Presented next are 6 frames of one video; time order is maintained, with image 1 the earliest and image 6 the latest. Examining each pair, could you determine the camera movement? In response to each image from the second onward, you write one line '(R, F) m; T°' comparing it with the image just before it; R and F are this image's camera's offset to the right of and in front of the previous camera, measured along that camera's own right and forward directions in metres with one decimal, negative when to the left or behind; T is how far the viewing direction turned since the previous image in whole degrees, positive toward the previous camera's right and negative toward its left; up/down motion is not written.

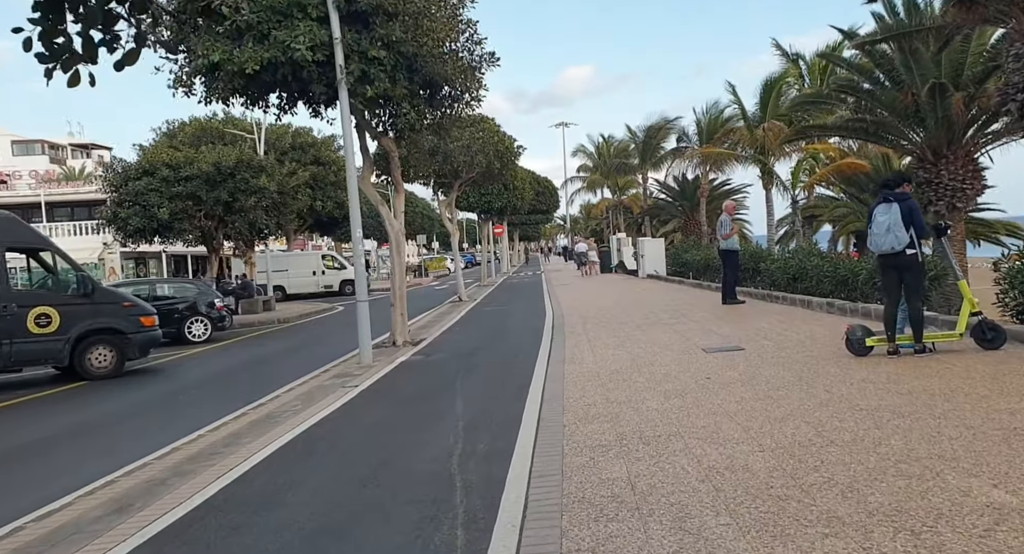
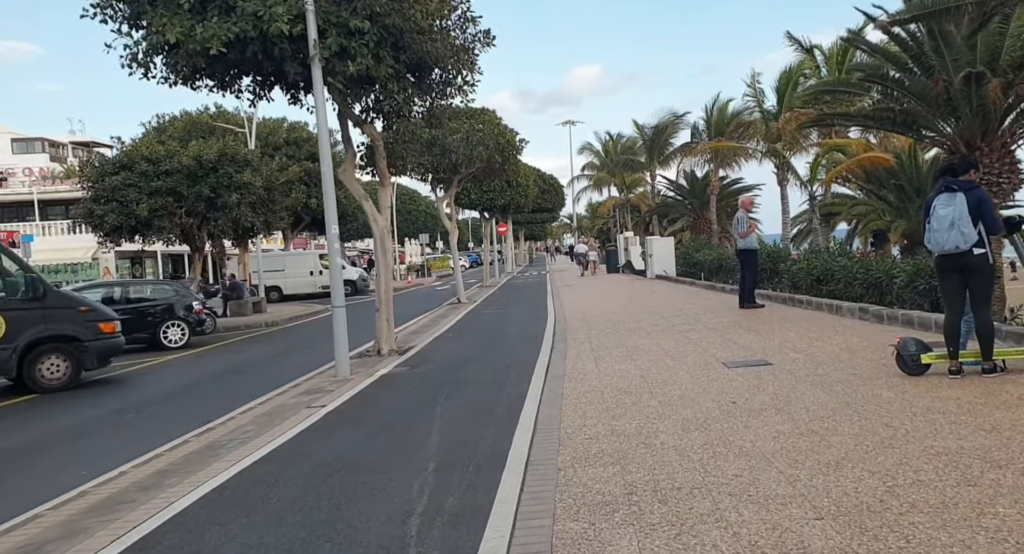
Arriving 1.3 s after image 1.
(+0.2, +1.2) m; -1°
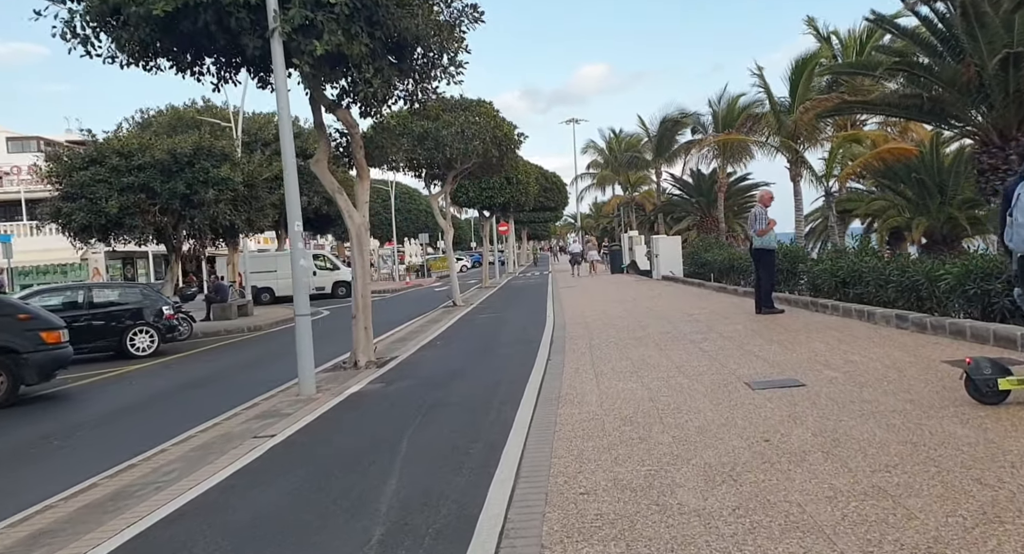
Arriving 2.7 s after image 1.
(+0.2, +1.2) m; 0°
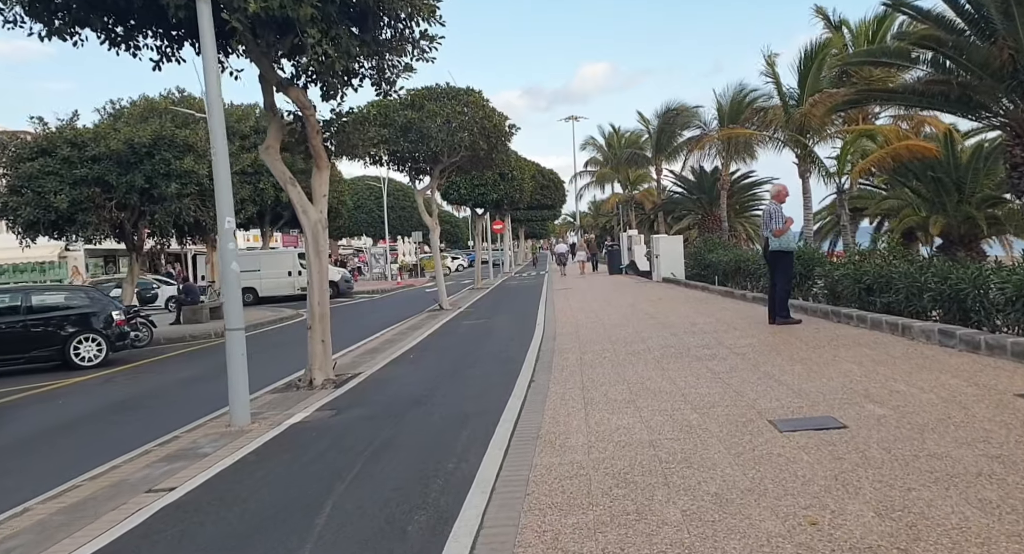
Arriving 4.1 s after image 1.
(+0.3, +1.4) m; 0°
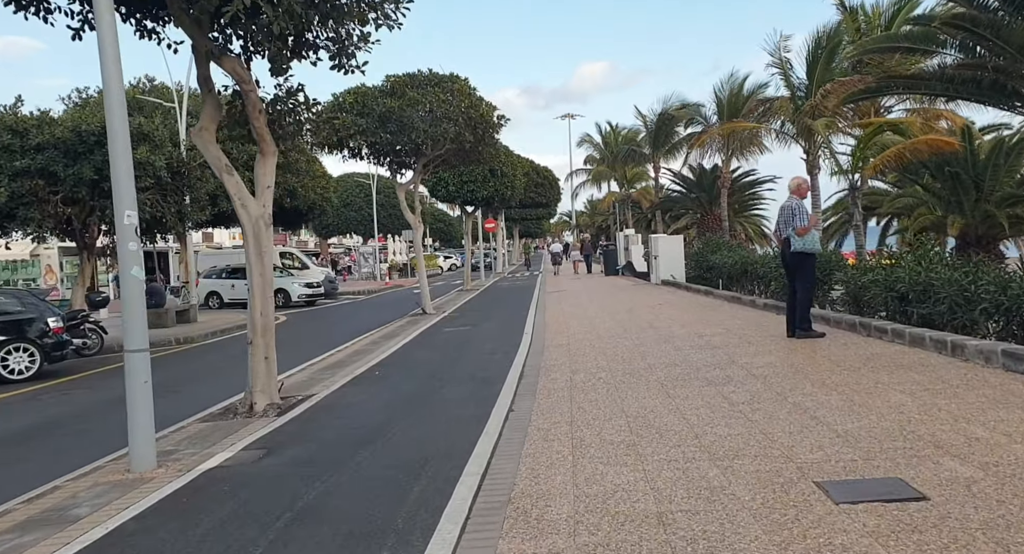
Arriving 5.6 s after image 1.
(+0.2, +1.4) m; 0°
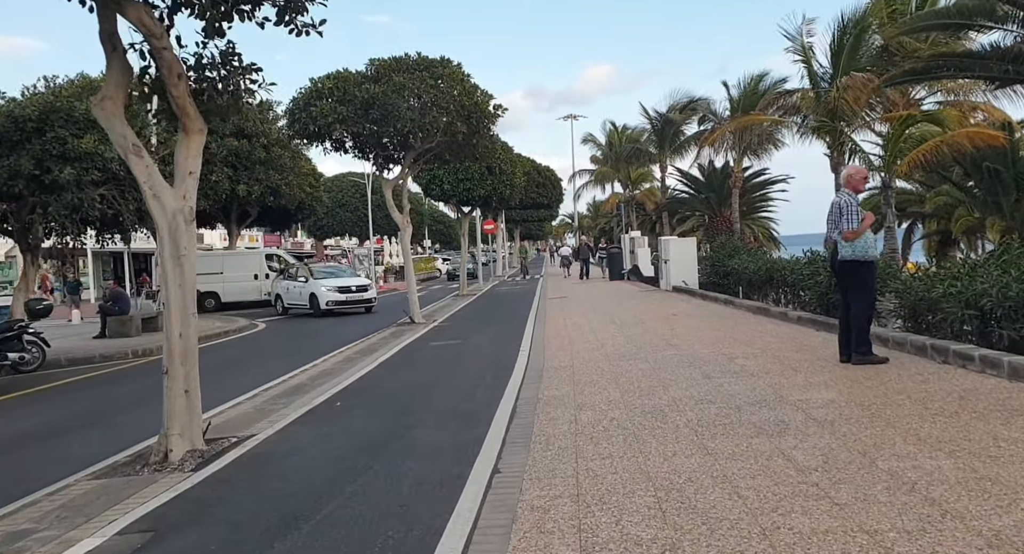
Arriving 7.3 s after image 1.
(+0.1, +1.7) m; 0°
